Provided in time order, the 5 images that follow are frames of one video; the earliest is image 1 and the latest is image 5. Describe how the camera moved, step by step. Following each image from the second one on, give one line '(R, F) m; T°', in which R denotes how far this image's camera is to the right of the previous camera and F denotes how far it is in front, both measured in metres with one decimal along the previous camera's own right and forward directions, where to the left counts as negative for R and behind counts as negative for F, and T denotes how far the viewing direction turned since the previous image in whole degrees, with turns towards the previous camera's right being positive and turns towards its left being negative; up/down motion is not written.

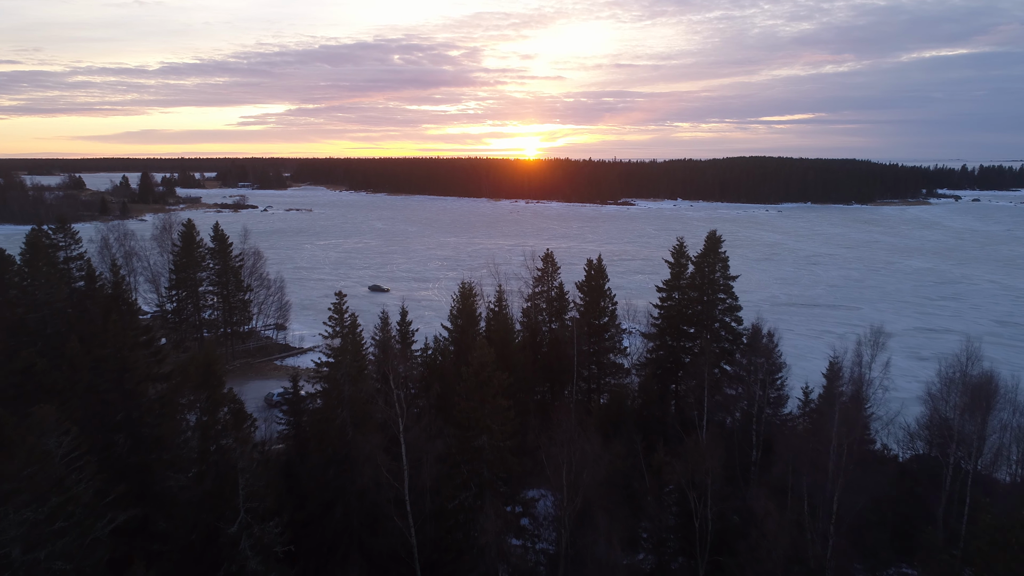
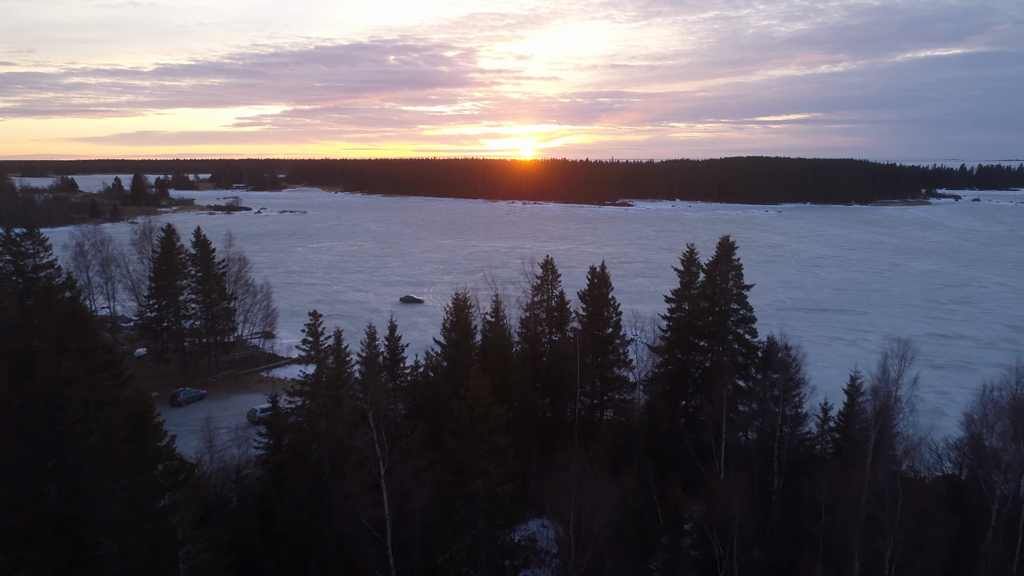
(0.0, +1.1) m; 0°
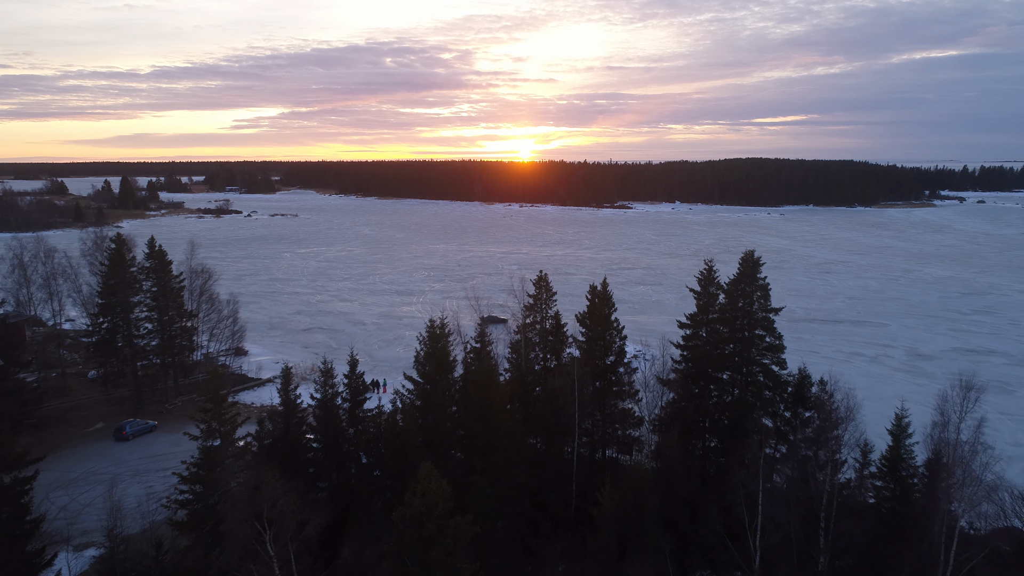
(+0.2, +2.1) m; 0°
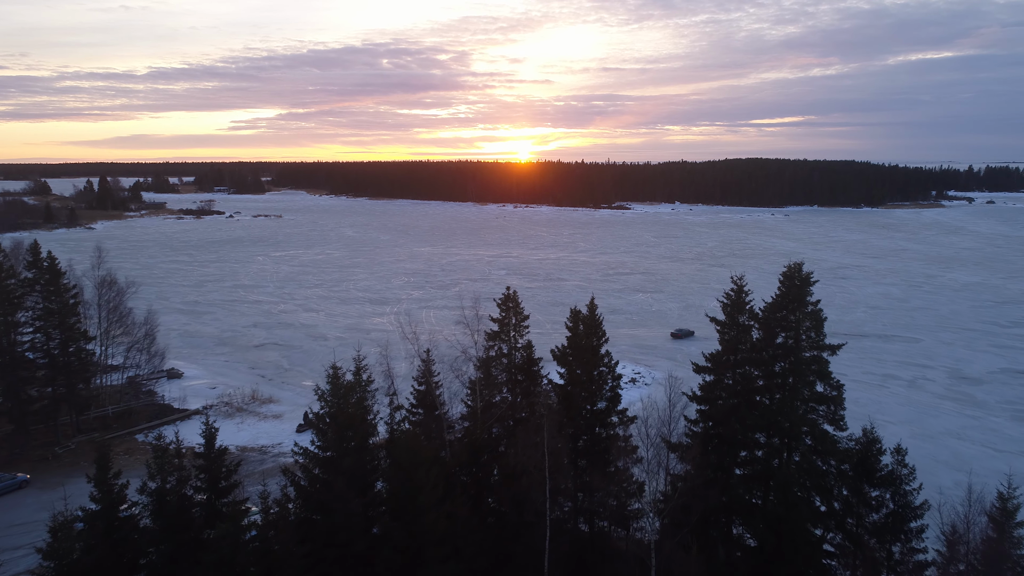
(+0.7, +3.5) m; 0°
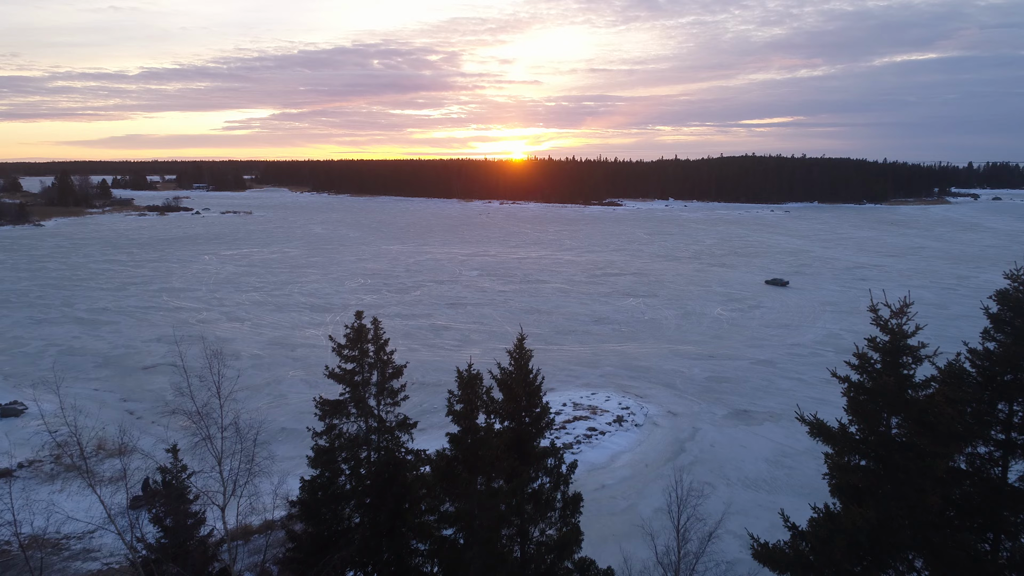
(+1.2, +5.2) m; +1°
